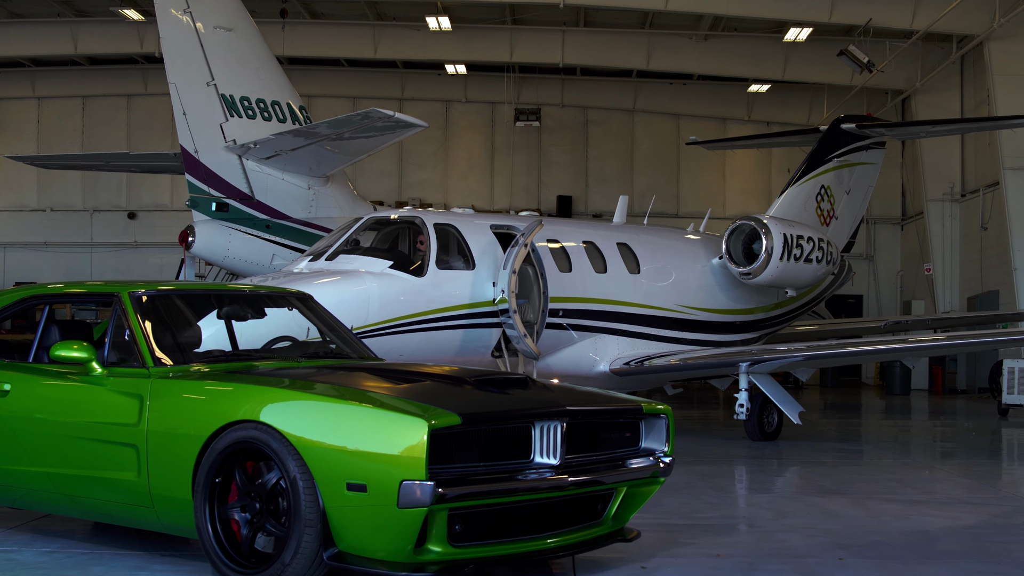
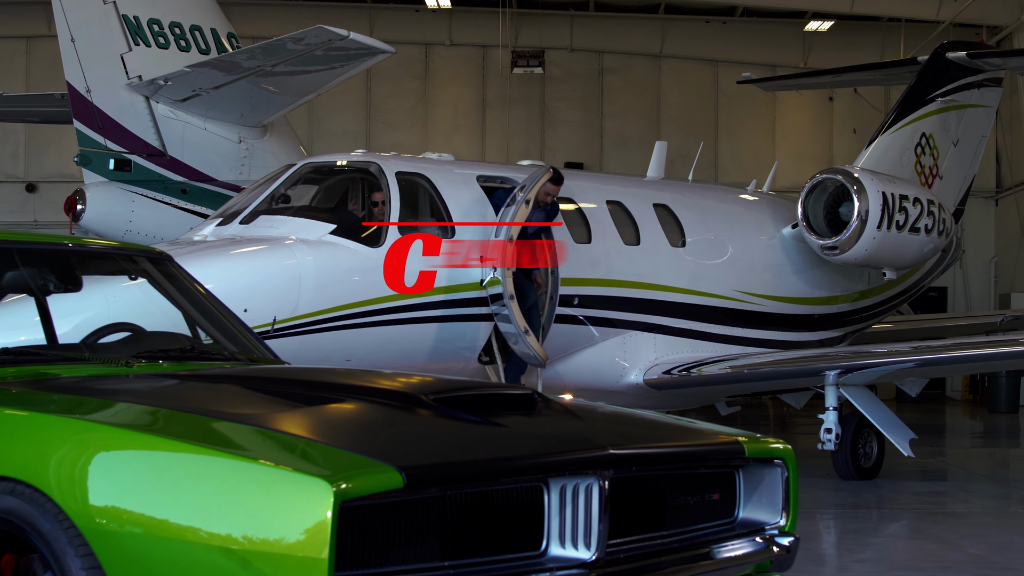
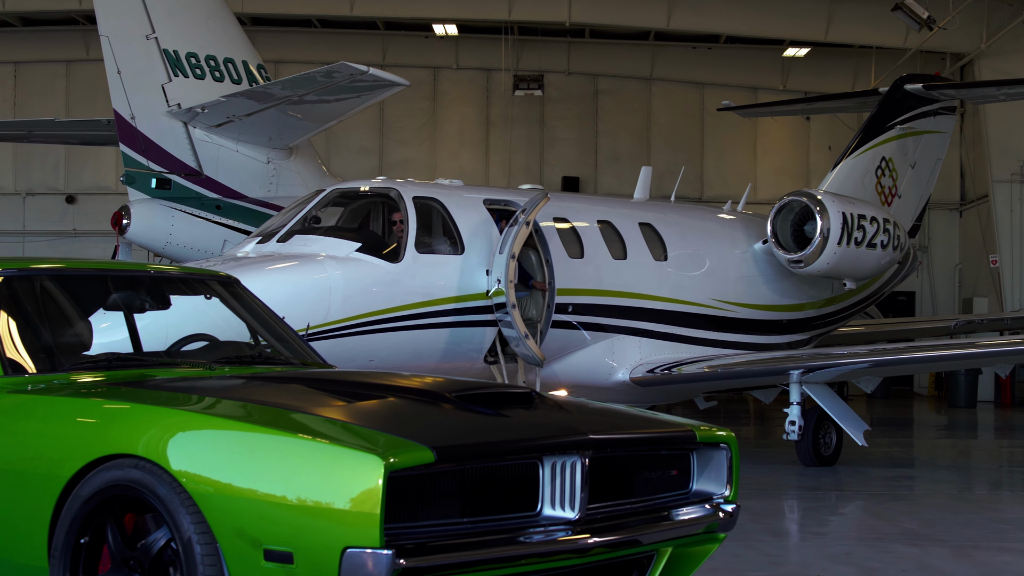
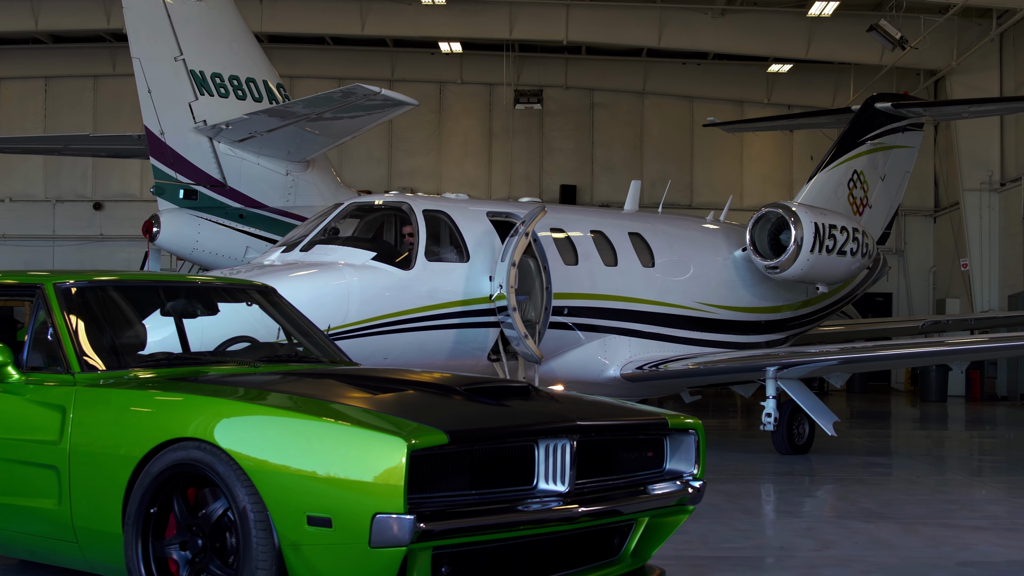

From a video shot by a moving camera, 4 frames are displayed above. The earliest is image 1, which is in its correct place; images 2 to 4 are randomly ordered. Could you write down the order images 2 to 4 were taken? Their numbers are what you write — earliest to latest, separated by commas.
4, 3, 2
